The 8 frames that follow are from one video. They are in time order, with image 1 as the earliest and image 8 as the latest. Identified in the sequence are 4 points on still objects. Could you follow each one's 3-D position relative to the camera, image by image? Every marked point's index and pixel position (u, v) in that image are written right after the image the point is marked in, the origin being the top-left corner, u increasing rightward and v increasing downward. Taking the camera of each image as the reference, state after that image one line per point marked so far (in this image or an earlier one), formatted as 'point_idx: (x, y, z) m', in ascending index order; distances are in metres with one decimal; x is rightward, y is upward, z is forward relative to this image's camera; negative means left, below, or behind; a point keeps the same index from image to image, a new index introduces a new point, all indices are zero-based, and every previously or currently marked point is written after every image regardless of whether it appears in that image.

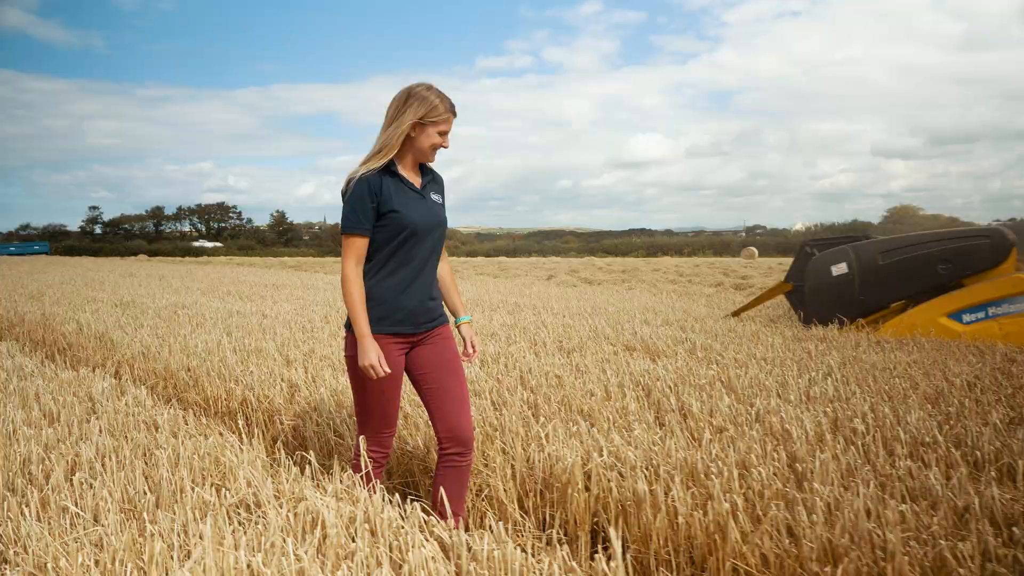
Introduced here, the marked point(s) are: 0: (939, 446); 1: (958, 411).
0: (+1.4, -0.5, +2.7) m
1: (+1.8, -0.5, +3.4) m
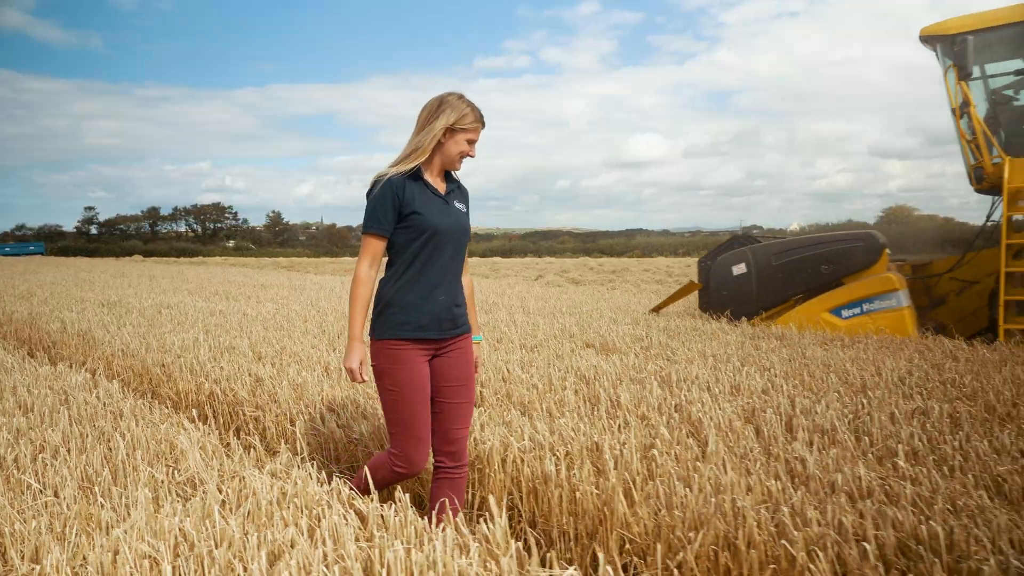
0: (+1.2, -0.5, +3.0) m
1: (+1.6, -0.5, +3.6) m
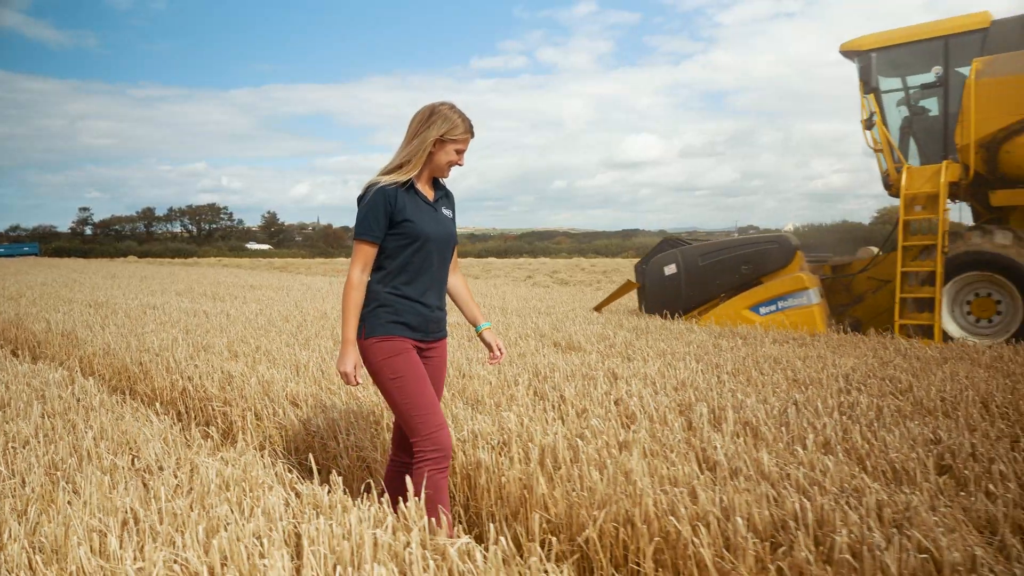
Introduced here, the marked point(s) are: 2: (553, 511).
0: (+0.9, -0.5, +3.2) m
1: (+1.4, -0.5, +3.8) m
2: (+0.1, -0.6, +2.4) m
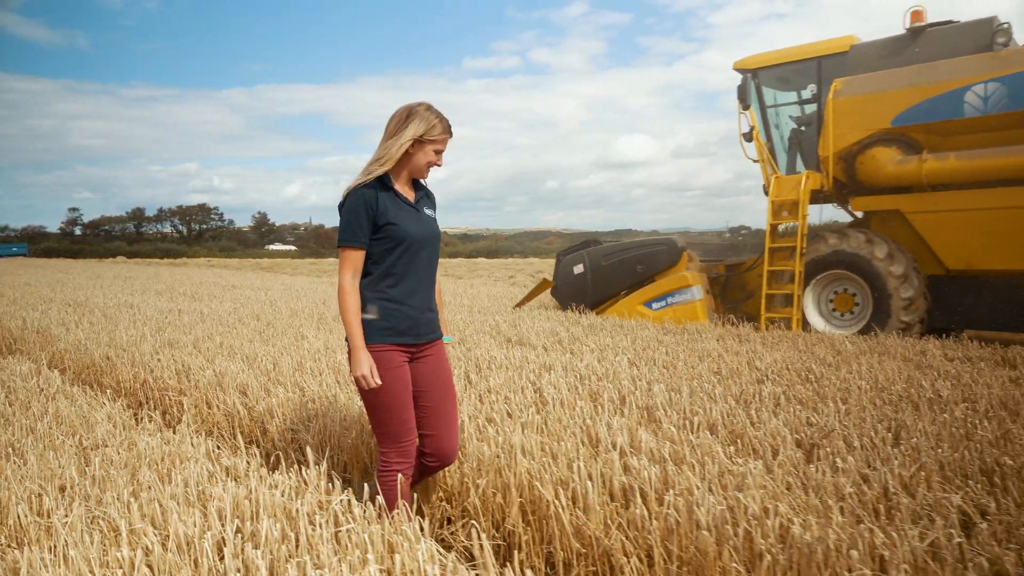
0: (+0.6, -0.5, +3.5) m
1: (+1.0, -0.5, +4.2) m
2: (-0.2, -0.6, +2.7) m
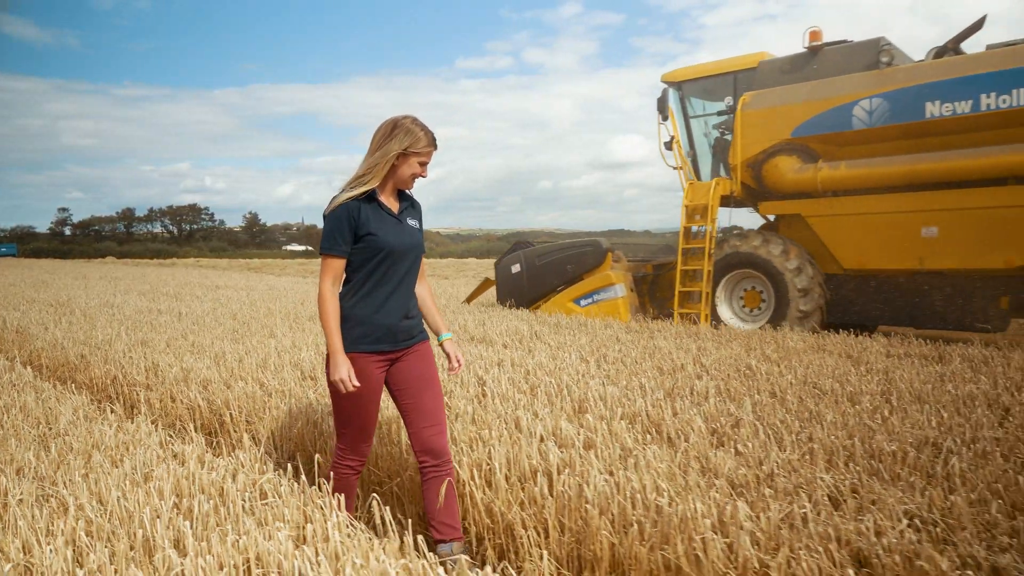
0: (+0.3, -0.5, +3.7) m
1: (+0.8, -0.5, +4.4) m
2: (-0.5, -0.6, +3.0) m
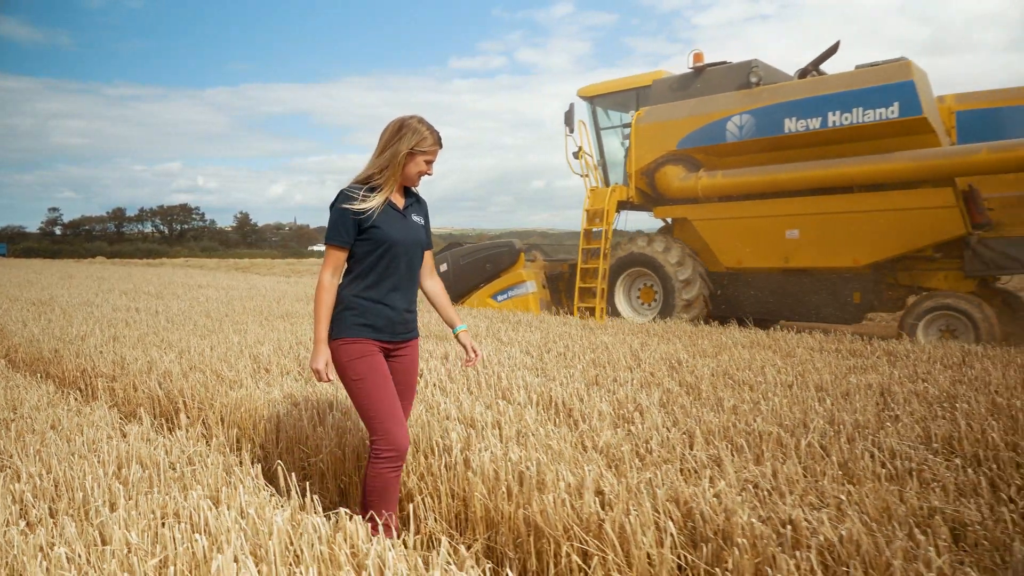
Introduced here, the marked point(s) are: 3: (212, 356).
0: (0.0, -0.5, +4.1) m
1: (+0.4, -0.5, +4.8) m
2: (-0.8, -0.6, +3.3) m
3: (-2.0, -0.4, +5.4) m
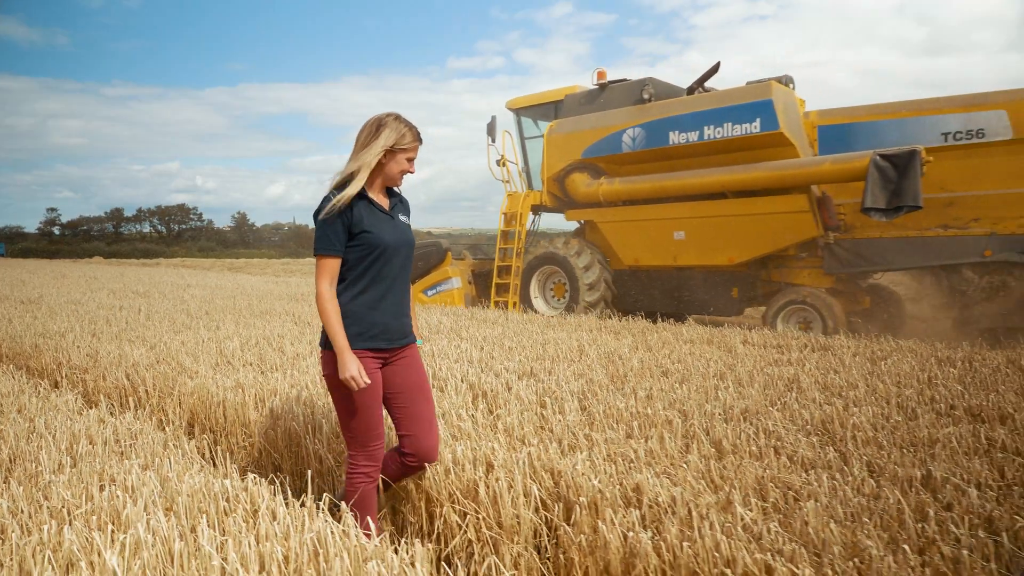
0: (-0.3, -0.5, +4.4) m
1: (+0.1, -0.5, +5.1) m
2: (-1.2, -0.6, +3.7) m
3: (-2.3, -0.4, +5.8) m
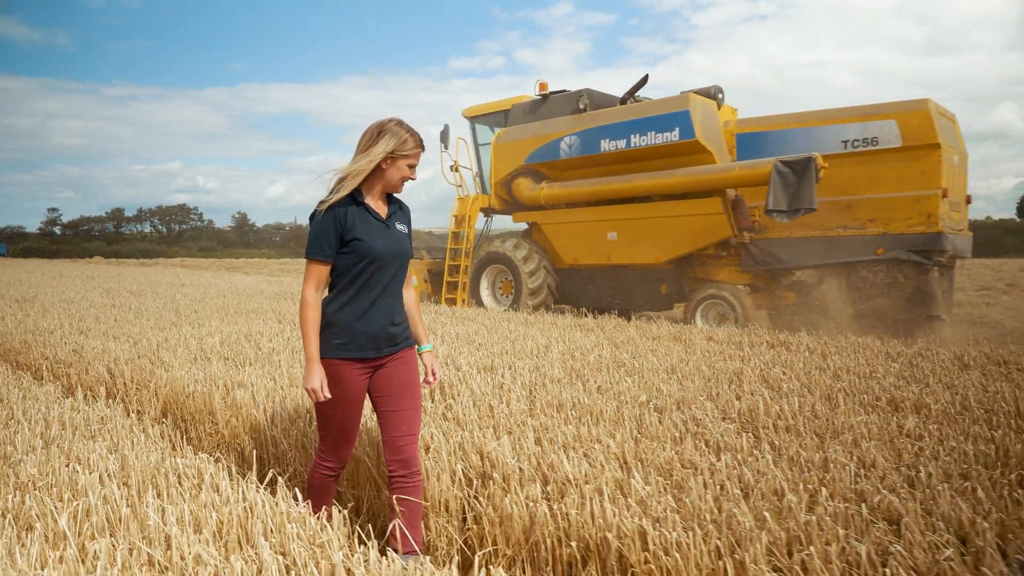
0: (-0.6, -0.5, +4.7) m
1: (-0.2, -0.5, +5.3) m
2: (-1.4, -0.6, +3.9) m
3: (-2.5, -0.4, +6.0) m
